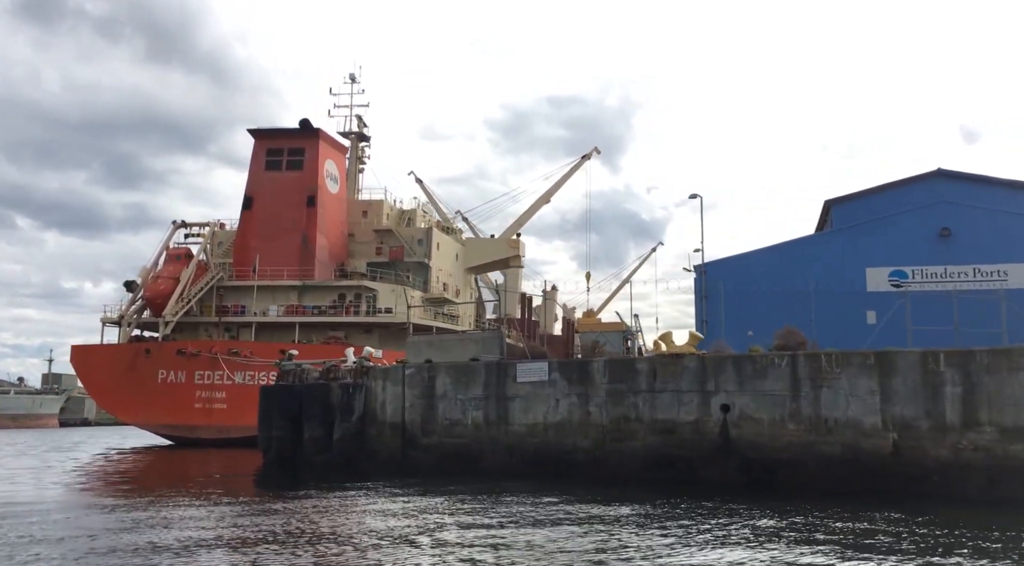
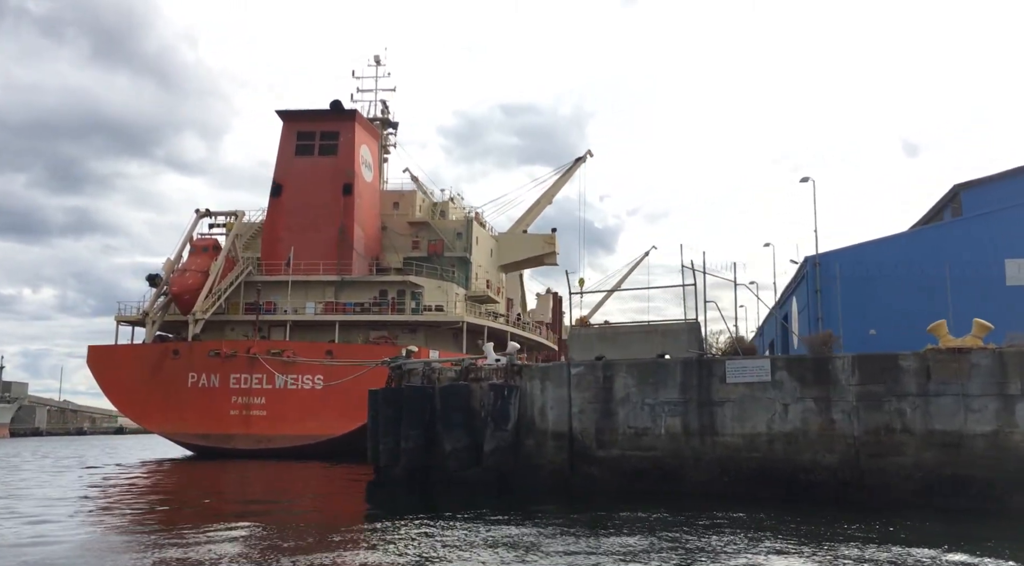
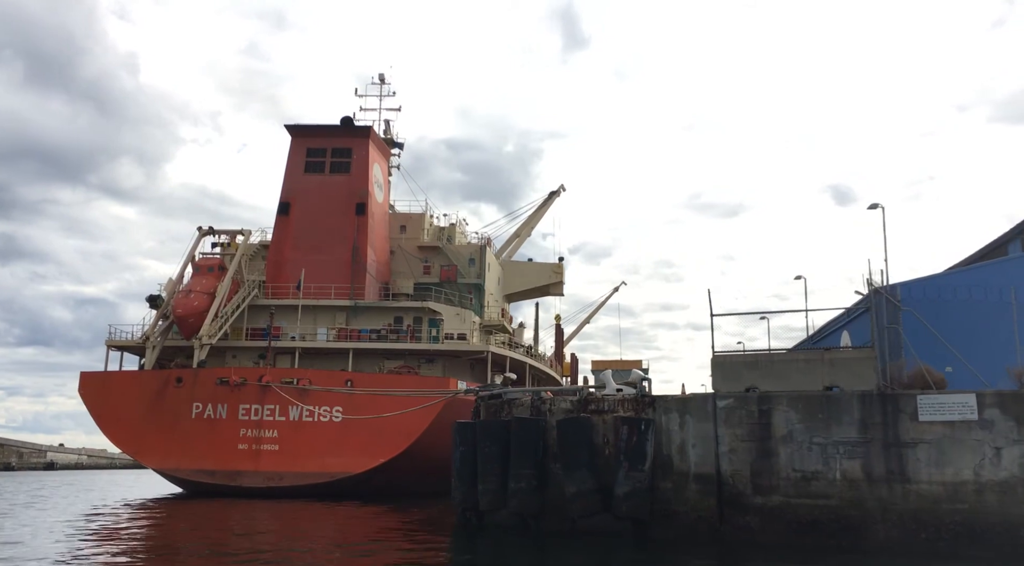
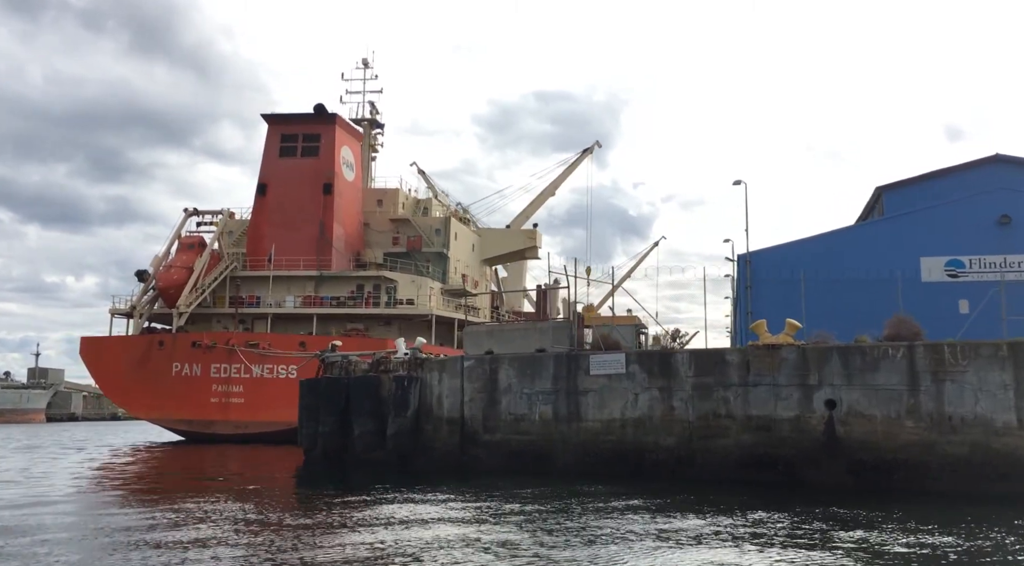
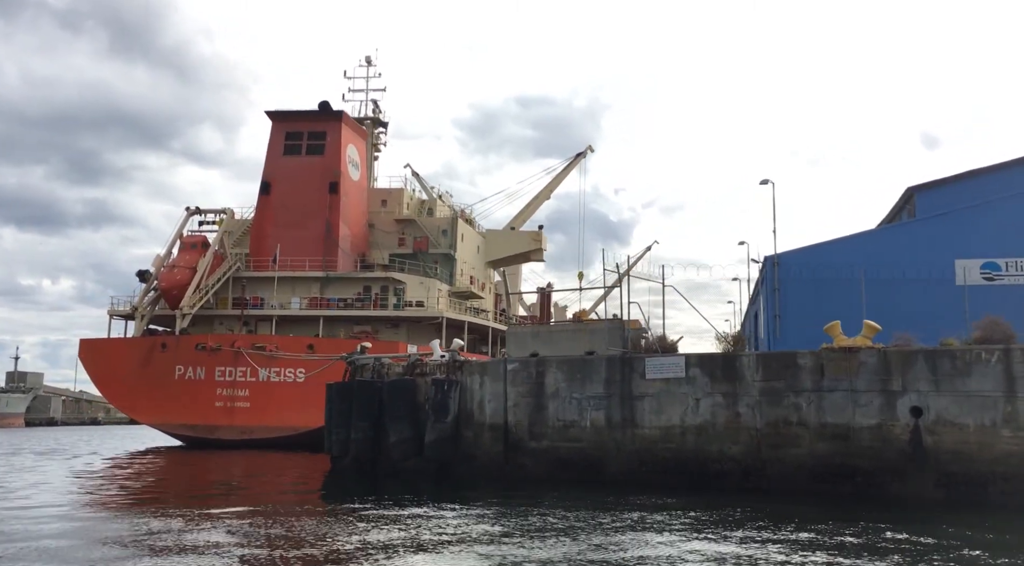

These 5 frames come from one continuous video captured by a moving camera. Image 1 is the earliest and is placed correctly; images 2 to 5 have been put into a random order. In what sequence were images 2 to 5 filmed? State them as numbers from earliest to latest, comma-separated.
4, 5, 2, 3
